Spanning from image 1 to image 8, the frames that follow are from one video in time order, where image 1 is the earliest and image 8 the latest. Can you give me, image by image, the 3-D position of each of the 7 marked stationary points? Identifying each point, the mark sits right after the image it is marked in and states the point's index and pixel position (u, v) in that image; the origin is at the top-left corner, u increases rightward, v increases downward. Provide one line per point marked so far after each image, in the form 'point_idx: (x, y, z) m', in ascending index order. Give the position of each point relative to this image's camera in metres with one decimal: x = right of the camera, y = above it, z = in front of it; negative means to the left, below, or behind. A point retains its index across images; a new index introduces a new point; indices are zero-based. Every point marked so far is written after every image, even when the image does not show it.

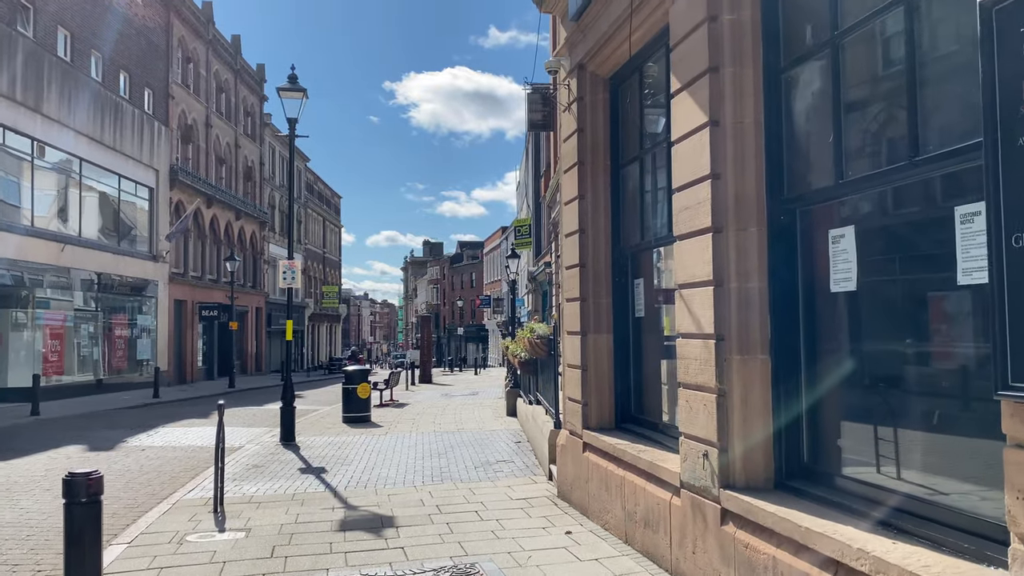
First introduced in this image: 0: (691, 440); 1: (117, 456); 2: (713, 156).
0: (+1.1, -0.9, +4.9) m
1: (-6.1, -2.6, +12.7) m
2: (+1.1, +0.8, +4.7) m
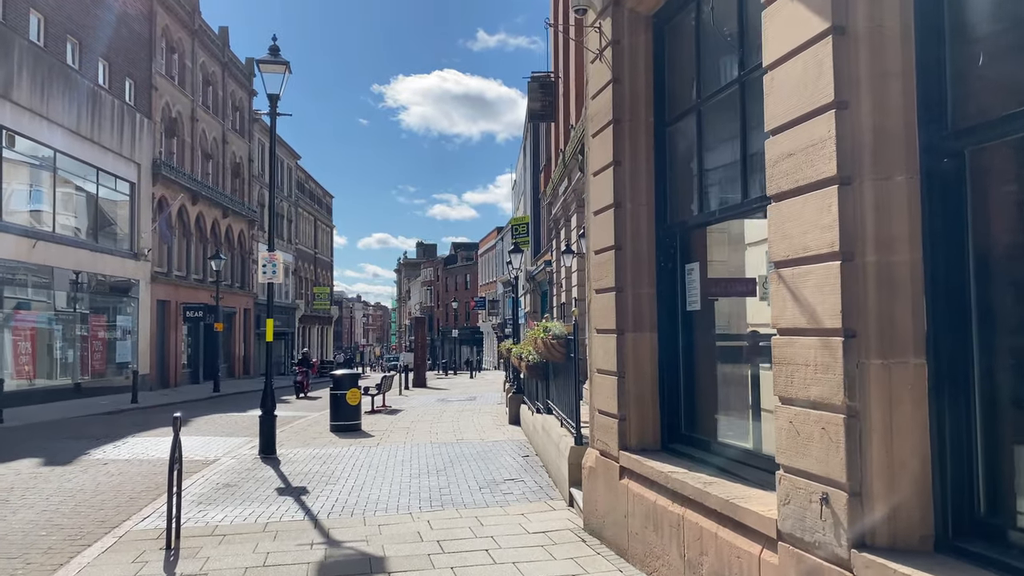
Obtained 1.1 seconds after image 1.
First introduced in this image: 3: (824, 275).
0: (+1.2, -0.8, +3.5) m
1: (-6.0, -2.5, +11.3) m
2: (+1.3, +0.8, +3.3) m
3: (+1.3, +0.1, +3.3) m
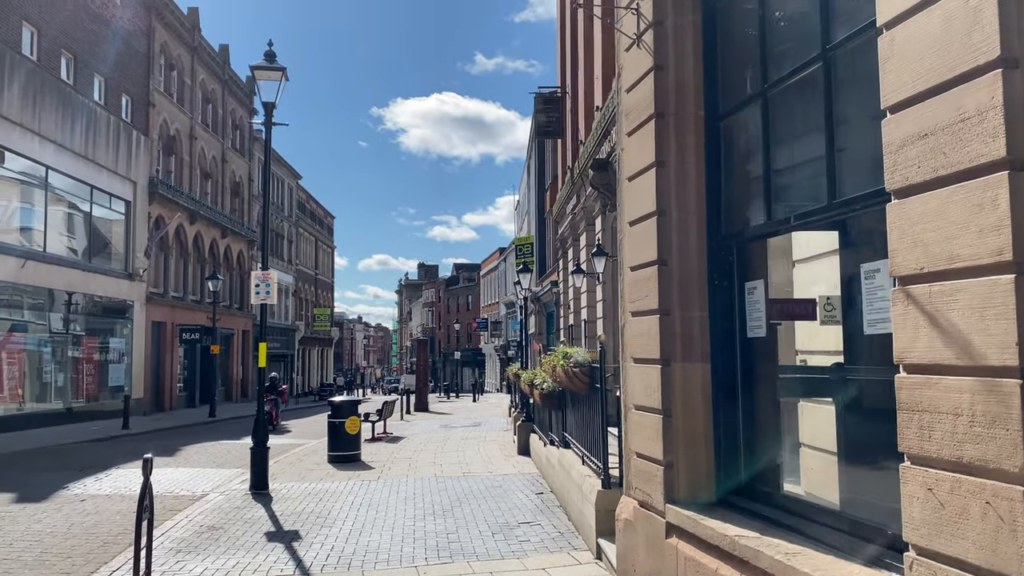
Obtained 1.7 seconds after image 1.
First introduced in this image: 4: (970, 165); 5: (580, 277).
0: (+1.4, -0.9, +2.6) m
1: (-5.8, -2.8, +10.4) m
2: (+1.5, +0.8, +2.5) m
3: (+1.4, 0.0, +2.5) m
4: (+1.4, +0.4, +2.5) m
5: (+1.5, +0.3, +18.2) m
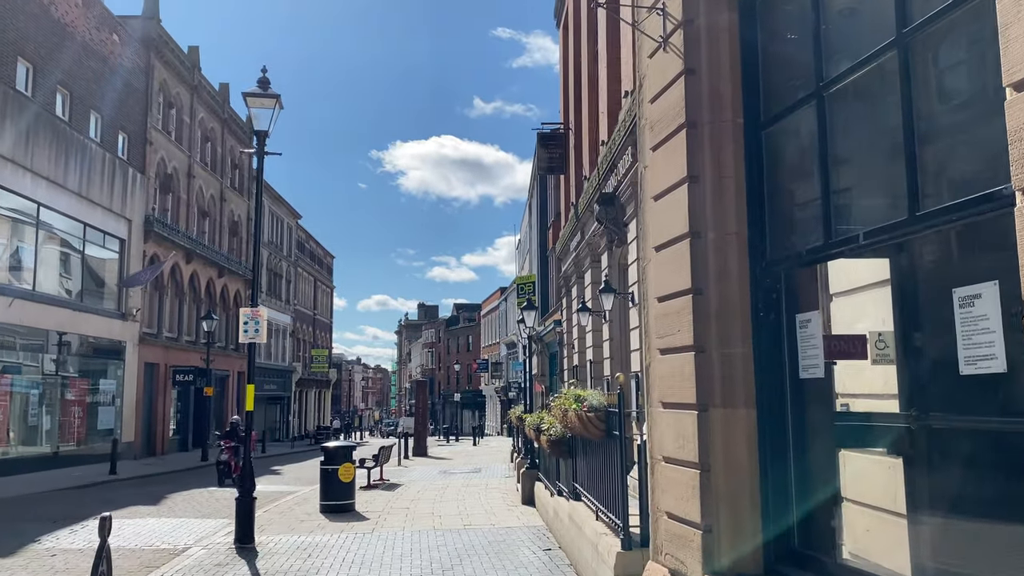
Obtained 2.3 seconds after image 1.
0: (+1.4, -0.9, +1.9) m
1: (-5.8, -3.2, +9.6) m
2: (+1.5, +0.7, +1.8) m
3: (+1.5, -0.1, +1.8) m
4: (+1.5, +0.3, +1.9) m
5: (+1.6, -0.6, +17.5) m
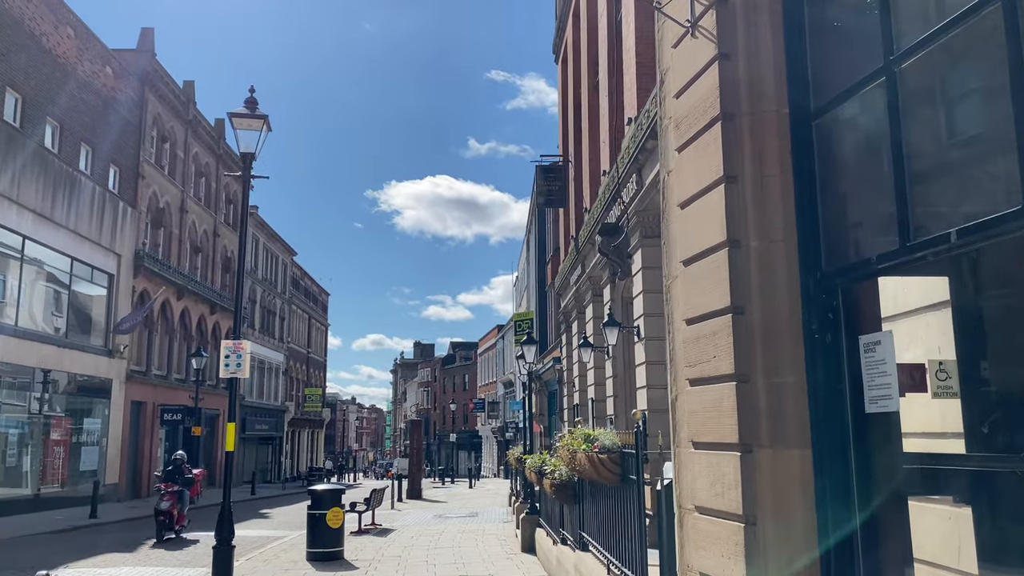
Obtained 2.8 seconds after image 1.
0: (+1.5, -0.9, +1.2) m
1: (-5.8, -3.5, +8.7) m
2: (+1.6, +0.8, +1.2) m
3: (+1.5, 0.0, +1.1) m
4: (+1.5, +0.4, +1.3) m
5: (+1.5, -1.3, +16.8) m
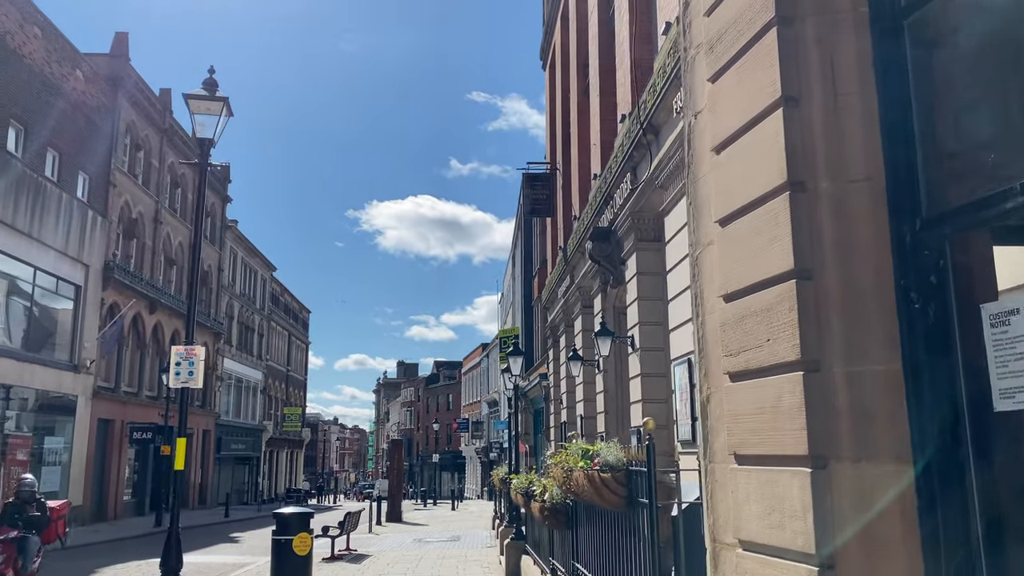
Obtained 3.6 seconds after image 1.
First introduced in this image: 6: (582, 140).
0: (+1.5, -0.7, +0.3) m
1: (-5.9, -3.5, +7.5) m
2: (+1.6, +1.0, +0.3) m
3: (+1.5, +0.2, +0.2) m
4: (+1.5, +0.6, +0.3) m
5: (+1.2, -1.5, +15.9) m
6: (+1.6, +3.3, +18.6) m
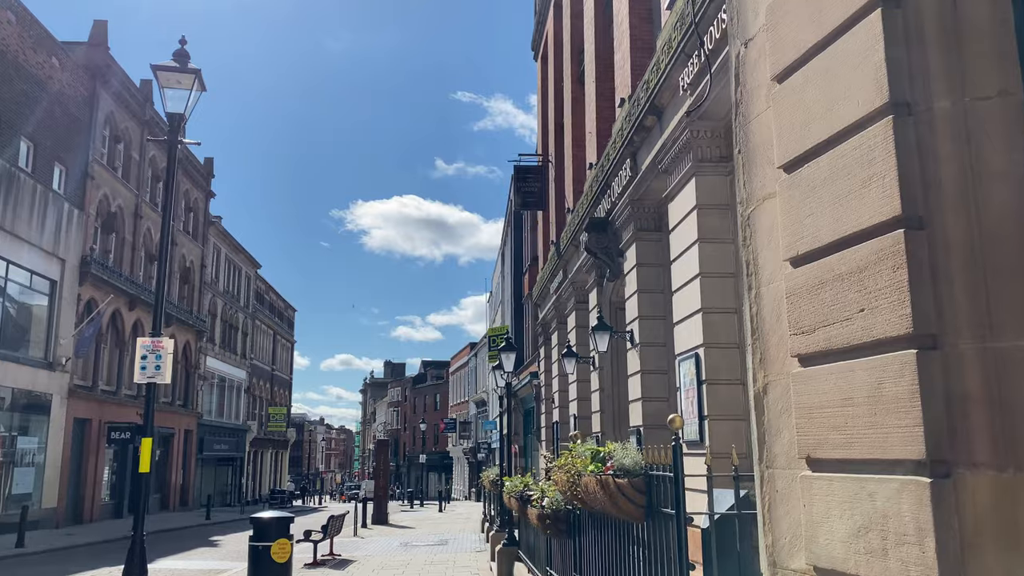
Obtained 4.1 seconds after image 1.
0: (+1.5, -0.6, -0.4) m
1: (-6.0, -3.3, +6.8) m
2: (+1.7, +1.1, -0.3) m
3: (+1.6, +0.3, -0.4) m
4: (+1.6, +0.7, -0.3) m
5: (+1.1, -1.4, +15.2) m
6: (+1.4, +3.4, +18.0) m
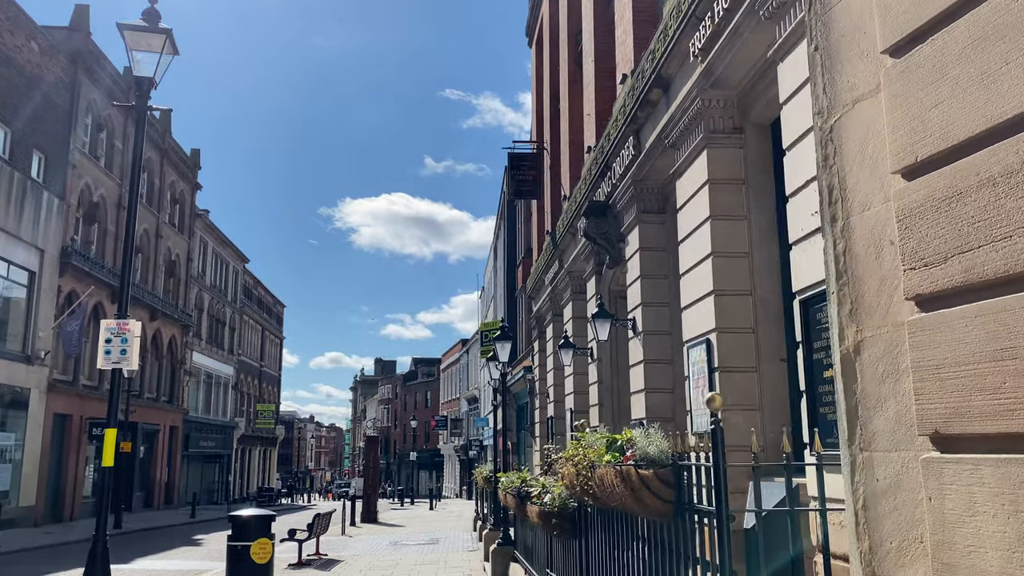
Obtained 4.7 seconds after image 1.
0: (+1.6, -0.4, -1.0) m
1: (-6.0, -3.1, +6.1) m
2: (+1.7, +1.3, -1.0) m
3: (+1.7, +0.5, -1.1) m
4: (+1.7, +0.9, -0.9) m
5: (+1.0, -1.2, +14.6) m
6: (+1.3, +3.7, +17.4) m
